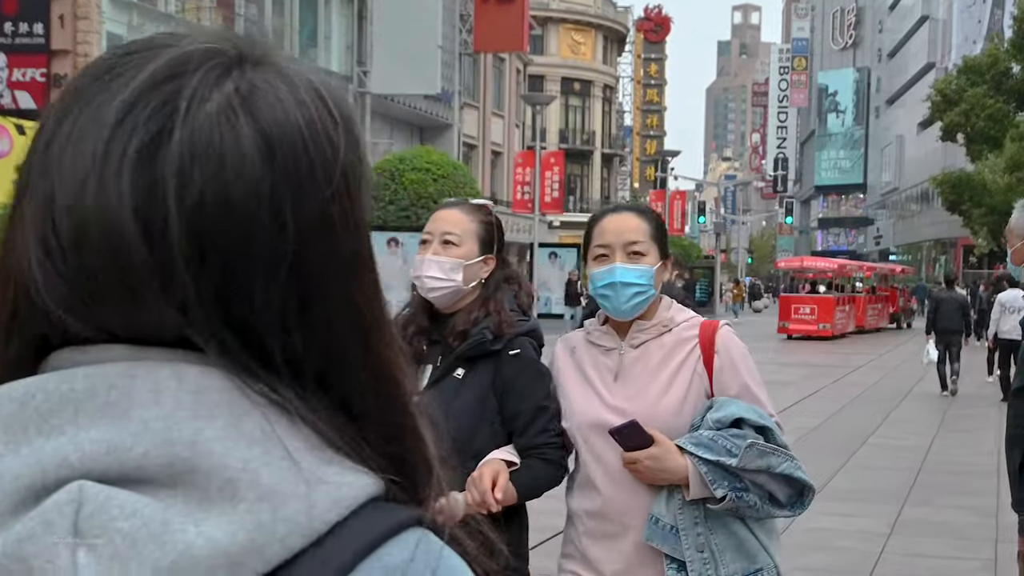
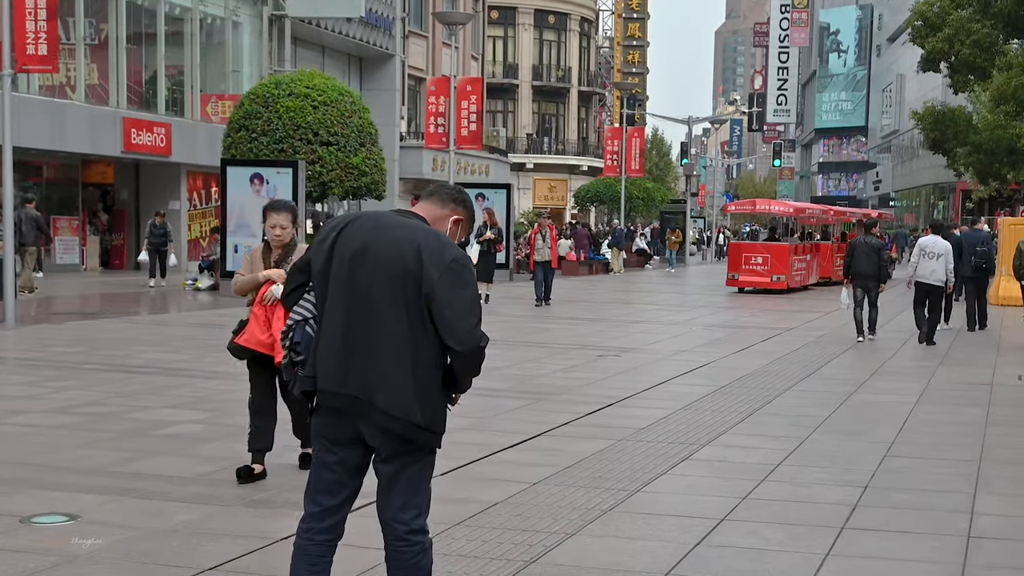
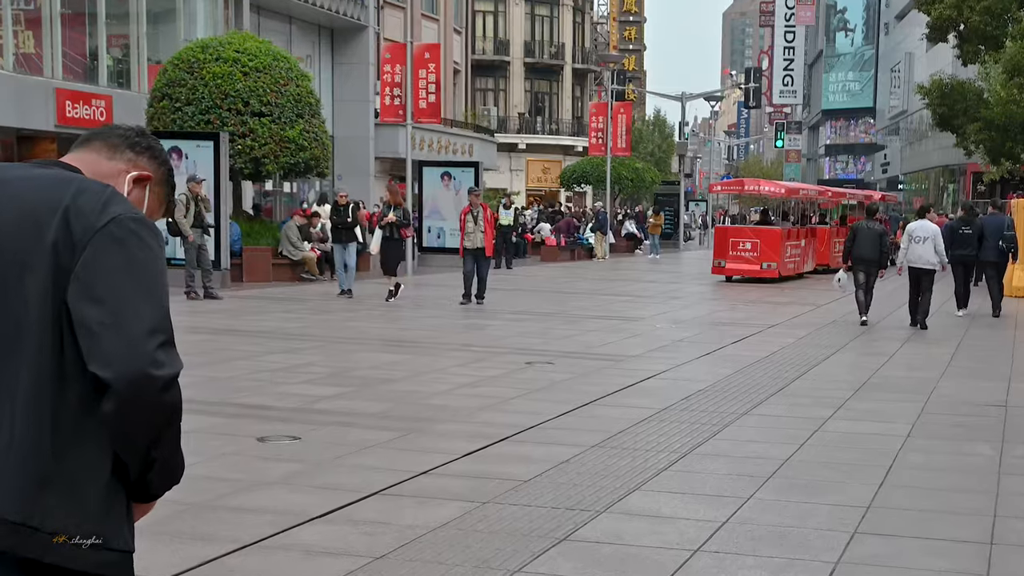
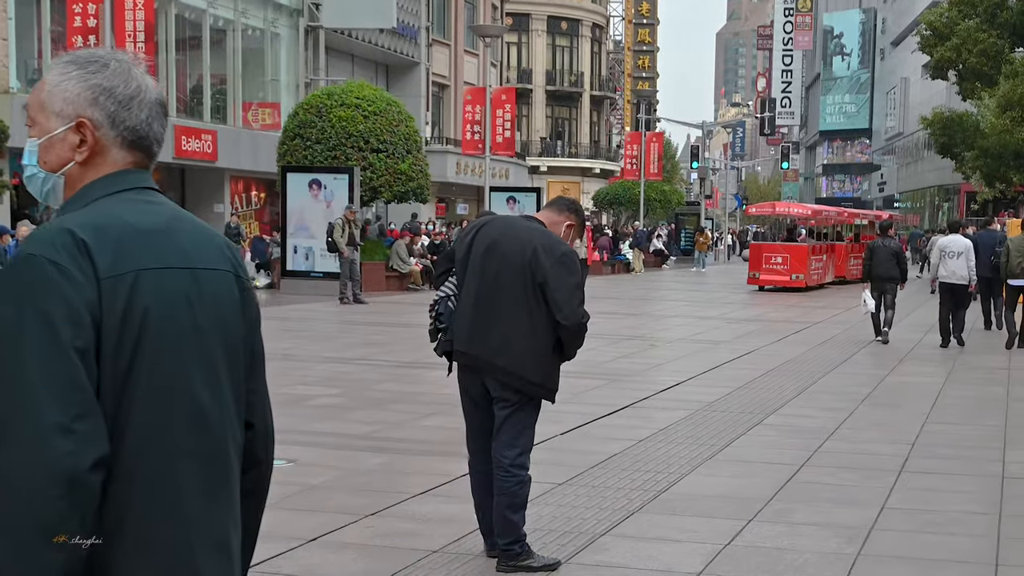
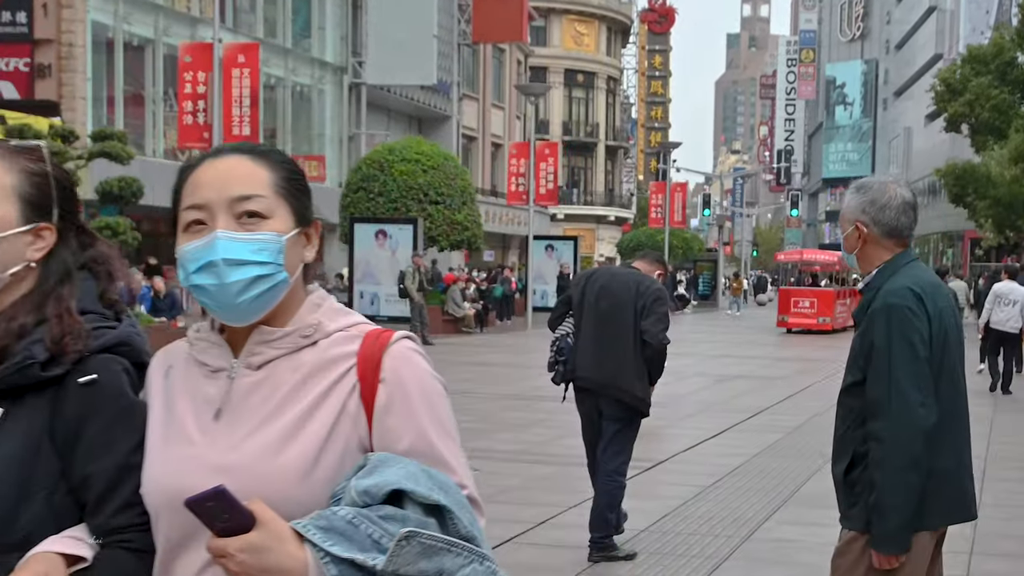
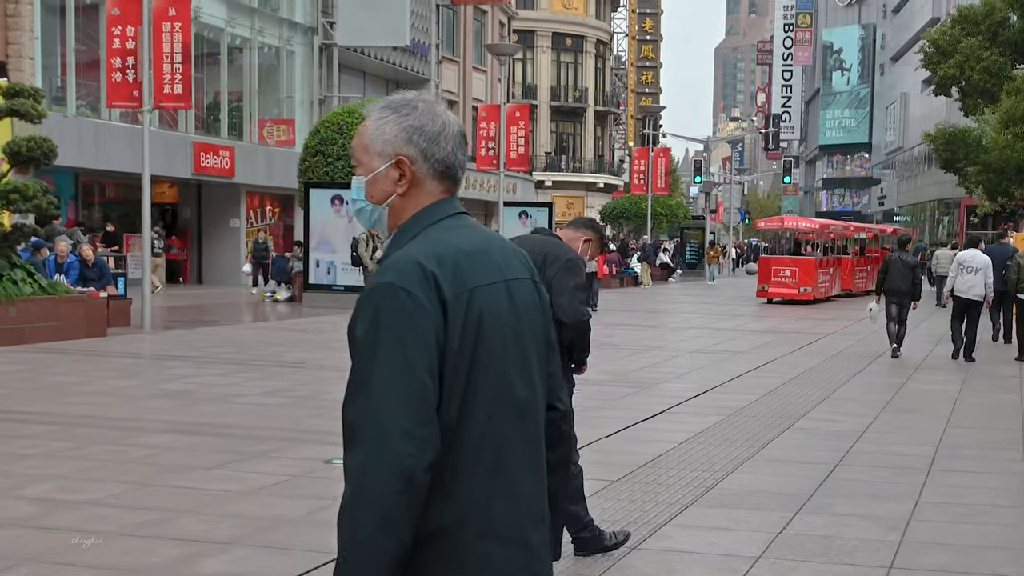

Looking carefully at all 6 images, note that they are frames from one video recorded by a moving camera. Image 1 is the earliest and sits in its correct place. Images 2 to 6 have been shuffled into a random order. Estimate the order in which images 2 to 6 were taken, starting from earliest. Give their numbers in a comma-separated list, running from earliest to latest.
5, 6, 4, 2, 3
